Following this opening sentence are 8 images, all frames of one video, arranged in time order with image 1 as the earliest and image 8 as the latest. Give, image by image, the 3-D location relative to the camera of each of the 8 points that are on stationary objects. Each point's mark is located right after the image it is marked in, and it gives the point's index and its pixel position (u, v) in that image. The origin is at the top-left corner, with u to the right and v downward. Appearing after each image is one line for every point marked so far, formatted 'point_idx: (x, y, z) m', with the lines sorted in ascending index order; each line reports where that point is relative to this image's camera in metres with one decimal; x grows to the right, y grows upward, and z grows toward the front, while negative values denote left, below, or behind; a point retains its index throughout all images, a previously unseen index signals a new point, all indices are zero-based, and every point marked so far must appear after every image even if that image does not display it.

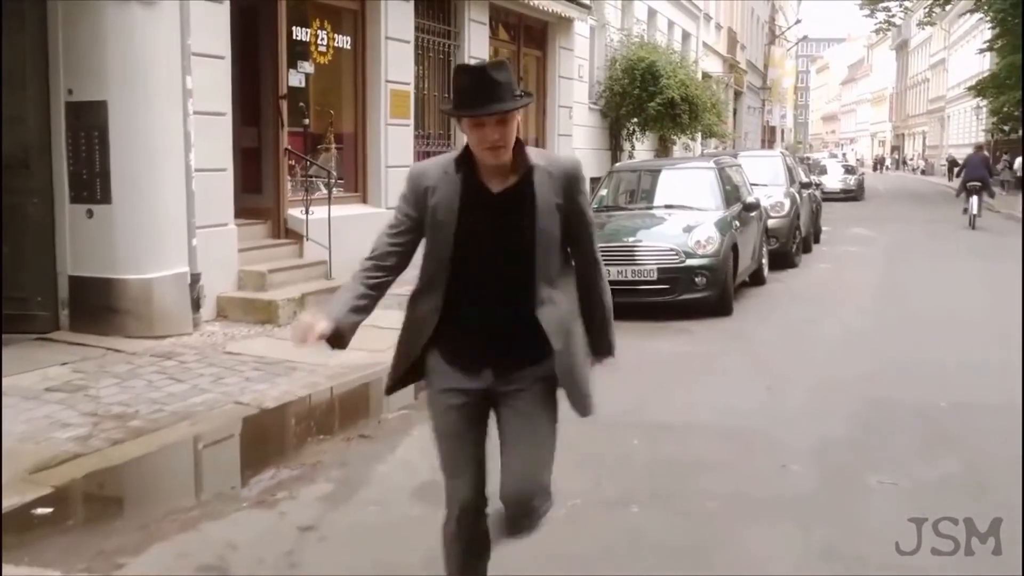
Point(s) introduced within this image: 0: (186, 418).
0: (-1.7, -0.7, +6.5) m
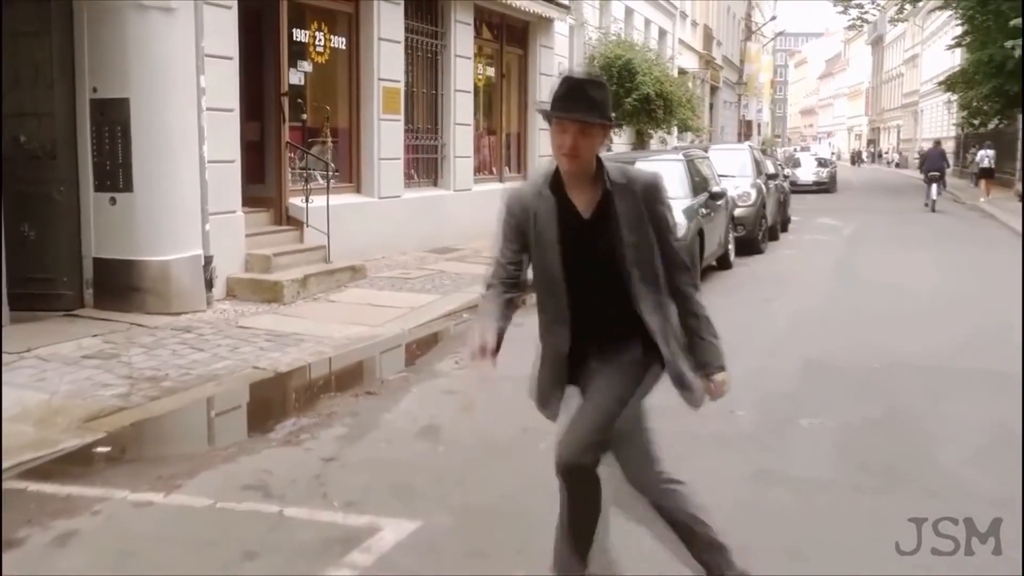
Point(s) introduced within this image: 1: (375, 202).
0: (-1.8, -0.5, +7.4) m
1: (-1.4, +0.9, +13.0) m
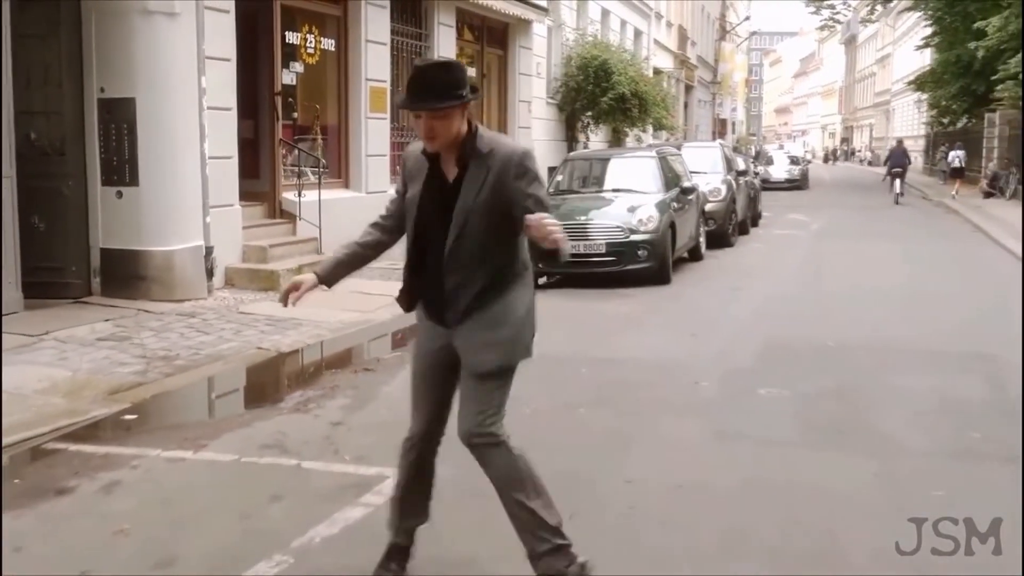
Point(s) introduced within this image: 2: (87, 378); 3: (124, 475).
0: (-1.8, -0.4, +8.0) m
1: (-1.6, +1.0, +13.6) m
2: (-2.4, -0.5, +7.2) m
3: (-1.6, -0.8, +5.2) m
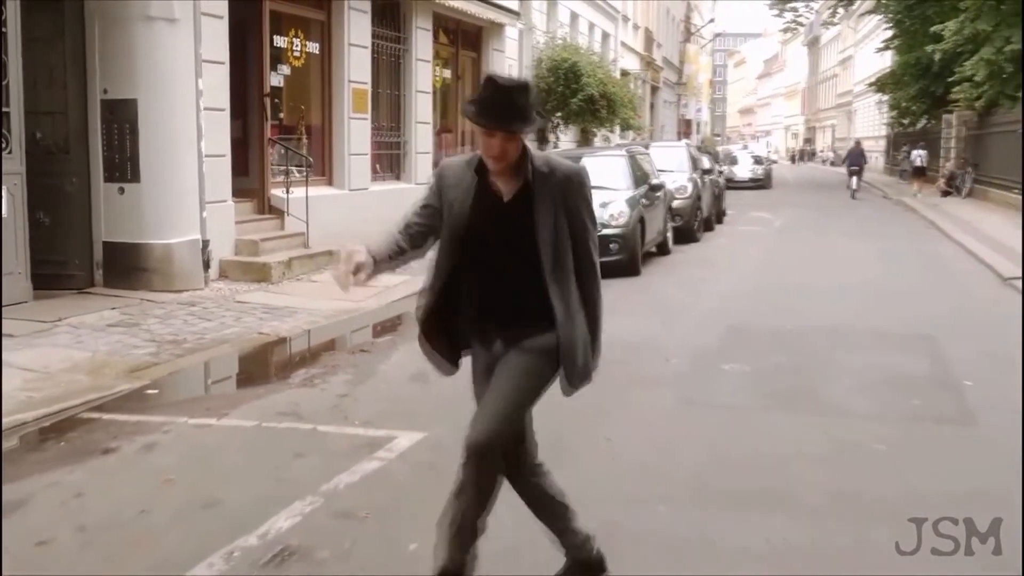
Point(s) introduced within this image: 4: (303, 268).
0: (-2.0, -0.4, +8.6) m
1: (-1.9, +1.1, +14.2) m
2: (-2.5, -0.4, +7.8) m
3: (-1.6, -0.7, +5.8) m
4: (-2.0, +0.2, +11.9) m
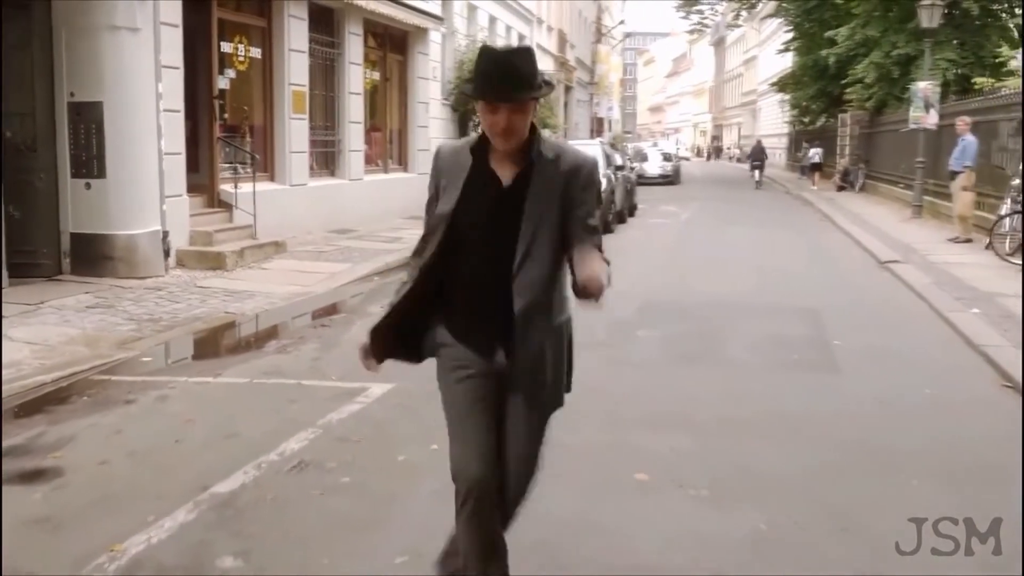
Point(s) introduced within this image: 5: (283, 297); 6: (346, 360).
0: (-2.4, -0.2, +9.6) m
1: (-2.7, +1.2, +15.2) m
2: (-2.9, -0.3, +8.8) m
3: (-1.9, -0.6, +6.8) m
4: (-2.7, +0.3, +12.9) m
5: (-2.0, -0.1, +11.1) m
6: (-1.0, -0.4, +7.8) m
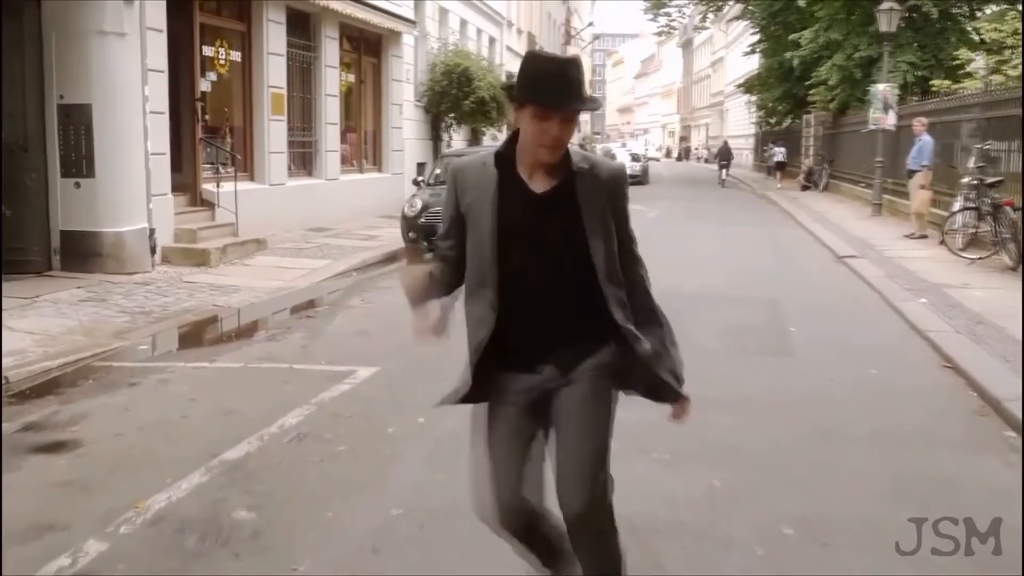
0: (-2.6, -0.2, +10.1) m
1: (-3.1, +1.2, +15.7) m
2: (-3.1, -0.3, +9.2) m
3: (-2.0, -0.5, +7.3) m
4: (-2.9, +0.4, +13.4) m
5: (-2.3, 0.0, +11.6) m
6: (-1.2, -0.4, +8.2) m
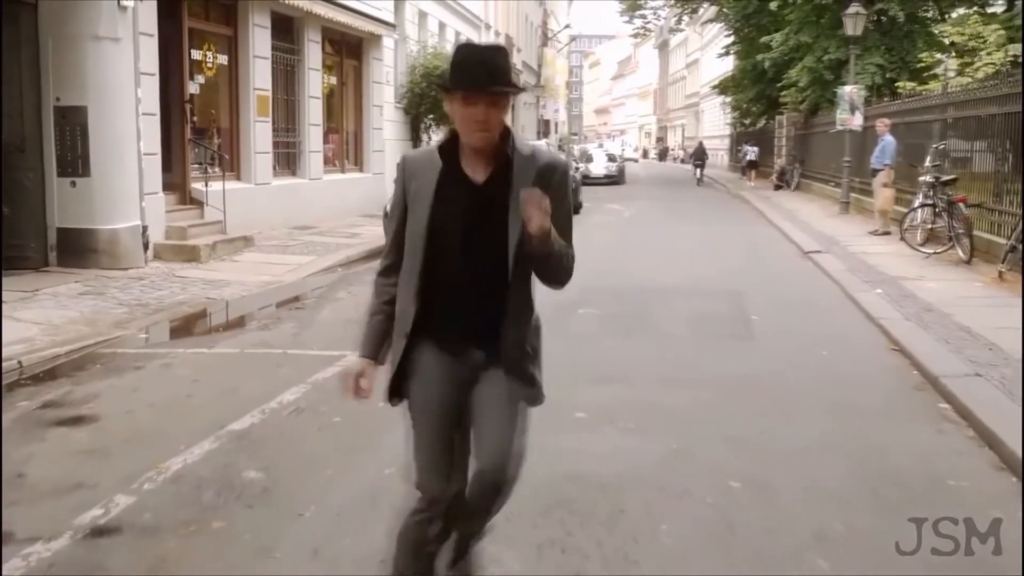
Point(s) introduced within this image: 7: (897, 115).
0: (-2.8, -0.1, +10.6) m
1: (-3.3, +1.3, +16.2) m
2: (-3.2, -0.2, +9.7) m
3: (-2.1, -0.4, +7.8) m
4: (-3.2, +0.4, +13.9) m
5: (-2.5, 0.0, +12.1) m
6: (-1.3, -0.3, +8.8) m
7: (+5.6, +2.5, +18.4) m
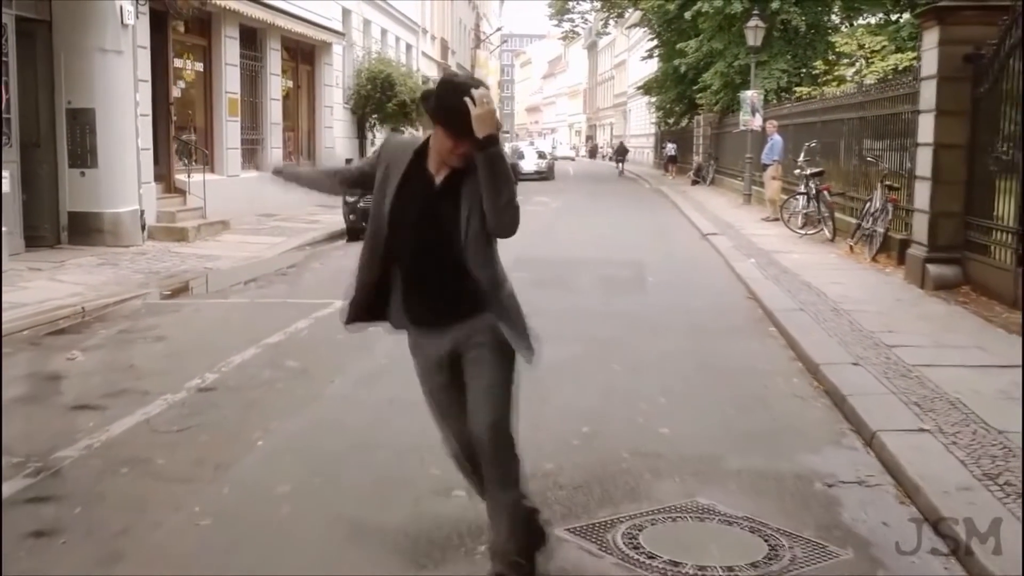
0: (-3.3, +0.2, +12.9) m
1: (-4.2, +1.6, +18.4) m
2: (-3.7, +0.1, +12.0) m
3: (-2.5, -0.2, +10.2) m
4: (-3.9, +0.7, +16.2) m
5: (-3.1, +0.3, +14.4) m
6: (-1.8, 0.0, +11.2) m
7: (+4.6, +2.9, +21.1) m
